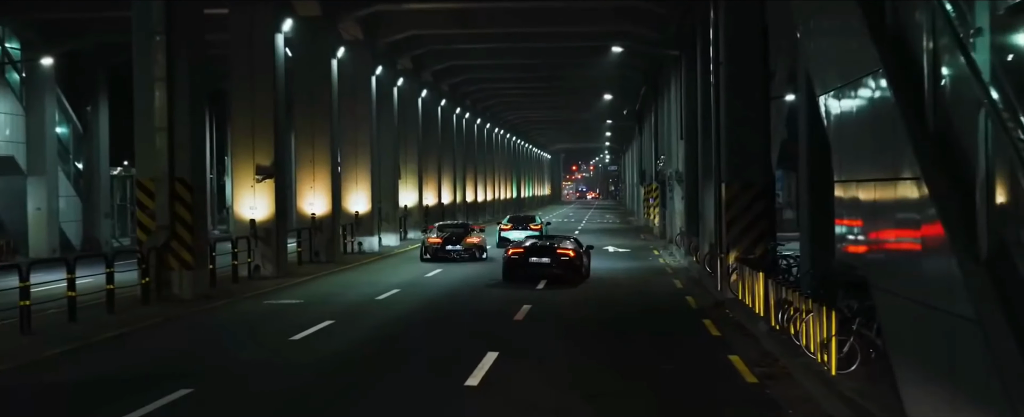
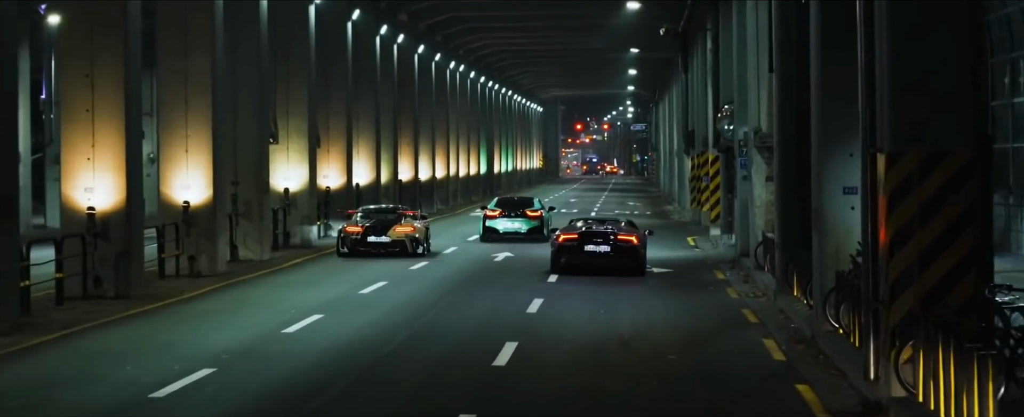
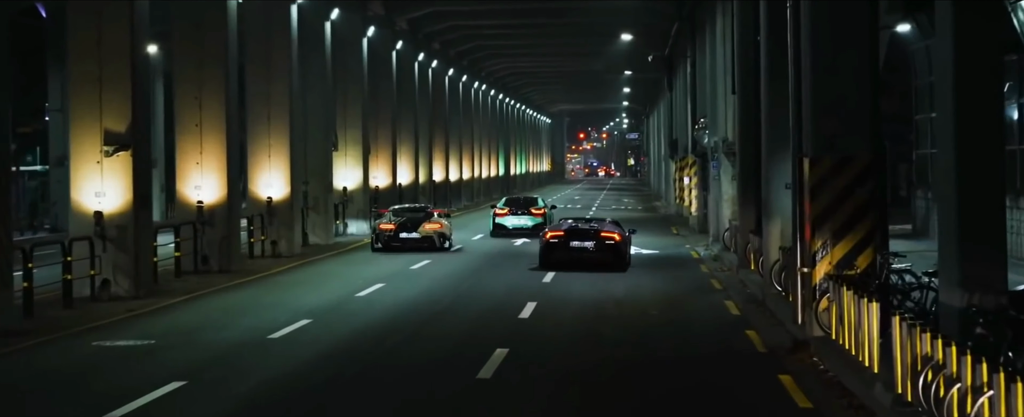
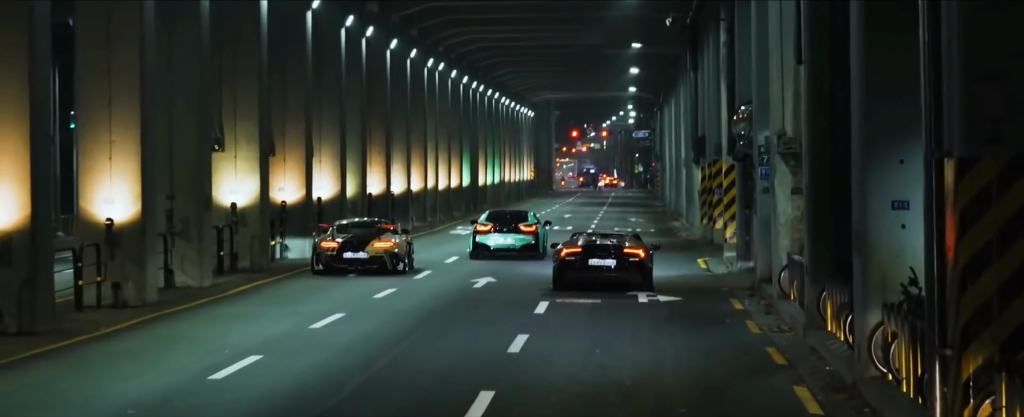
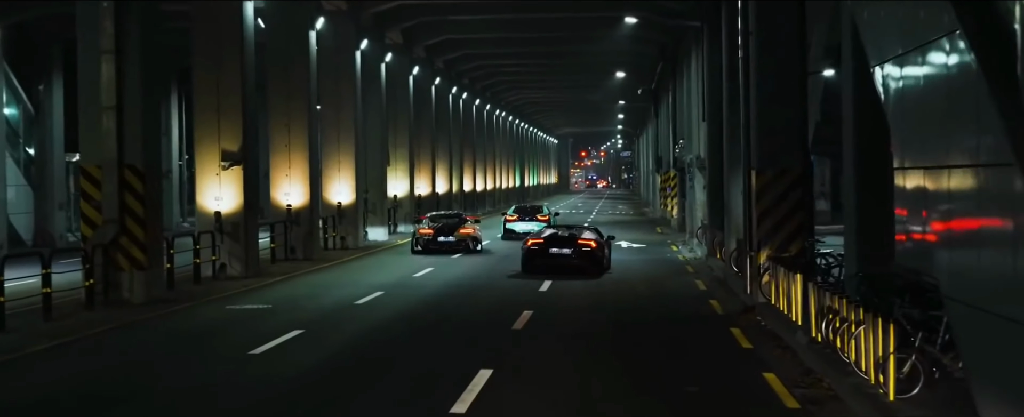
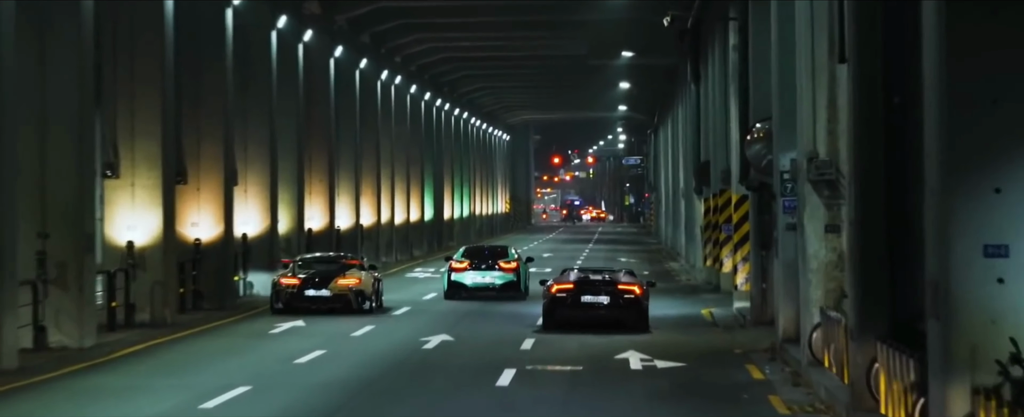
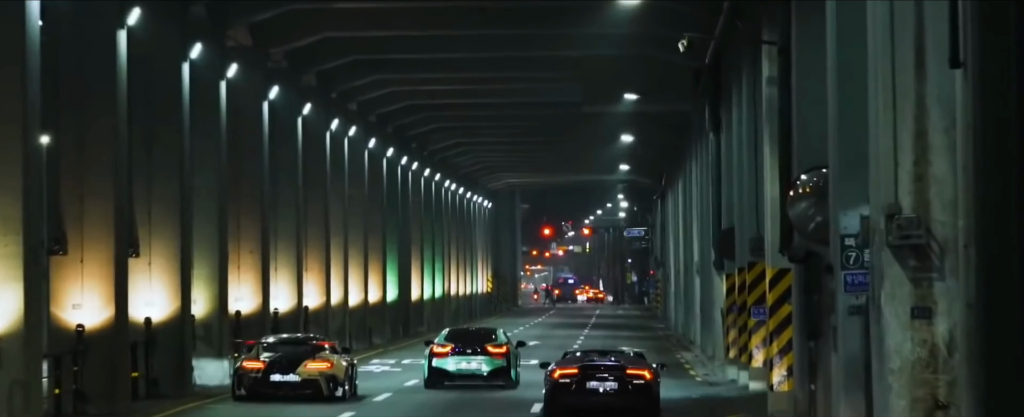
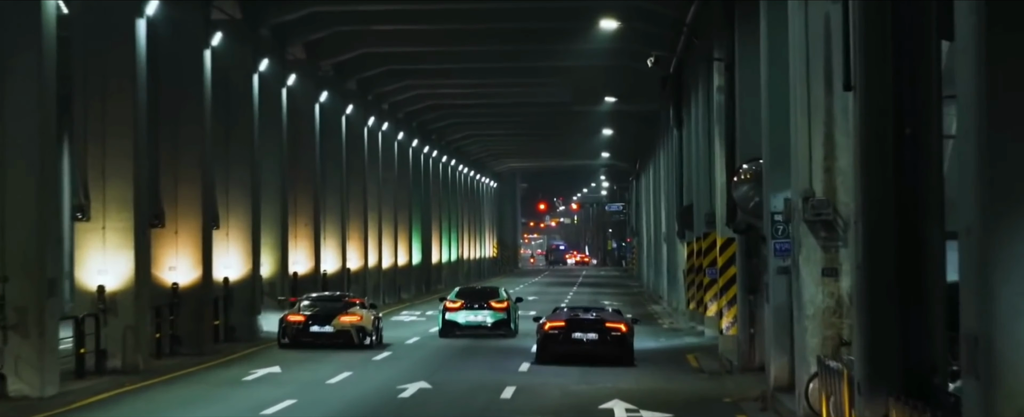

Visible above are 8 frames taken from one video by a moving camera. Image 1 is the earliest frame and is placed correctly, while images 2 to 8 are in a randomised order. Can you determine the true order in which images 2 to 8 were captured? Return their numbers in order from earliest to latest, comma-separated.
5, 3, 2, 4, 6, 8, 7
